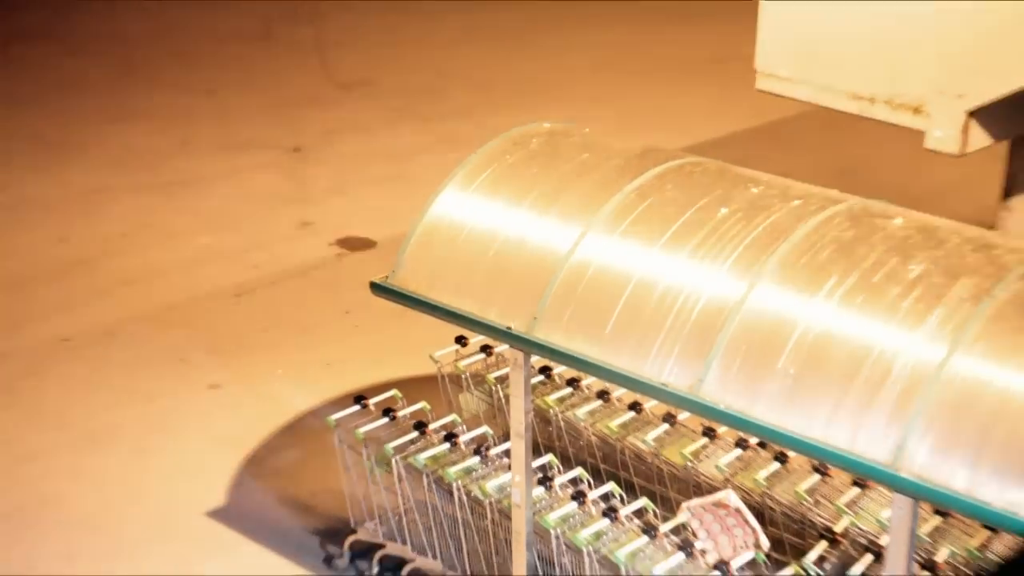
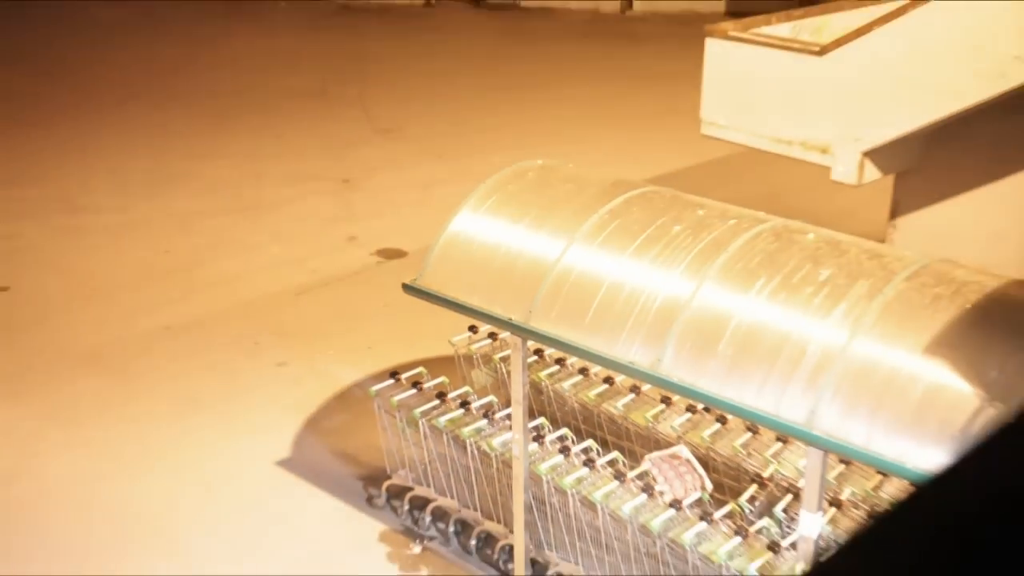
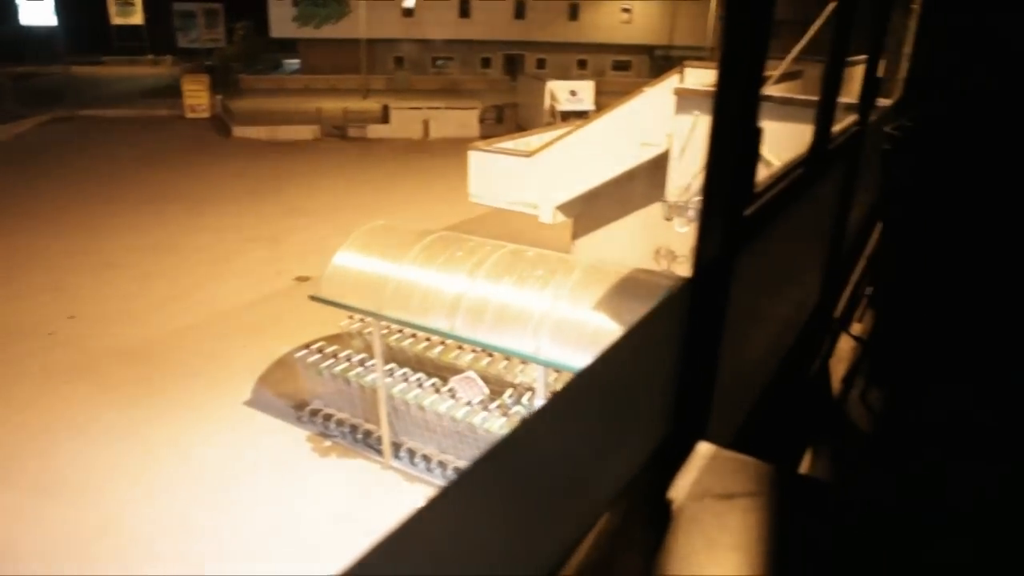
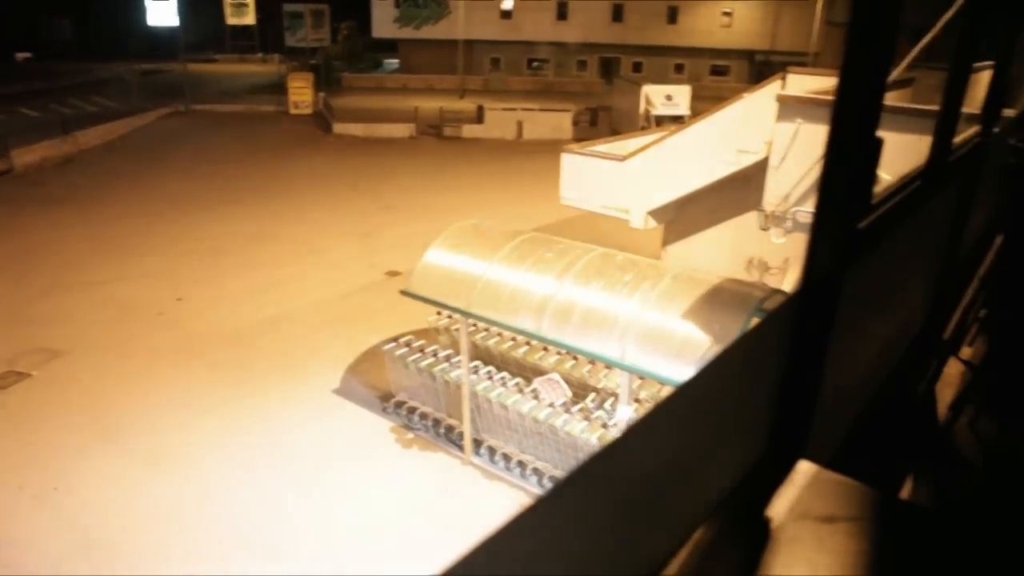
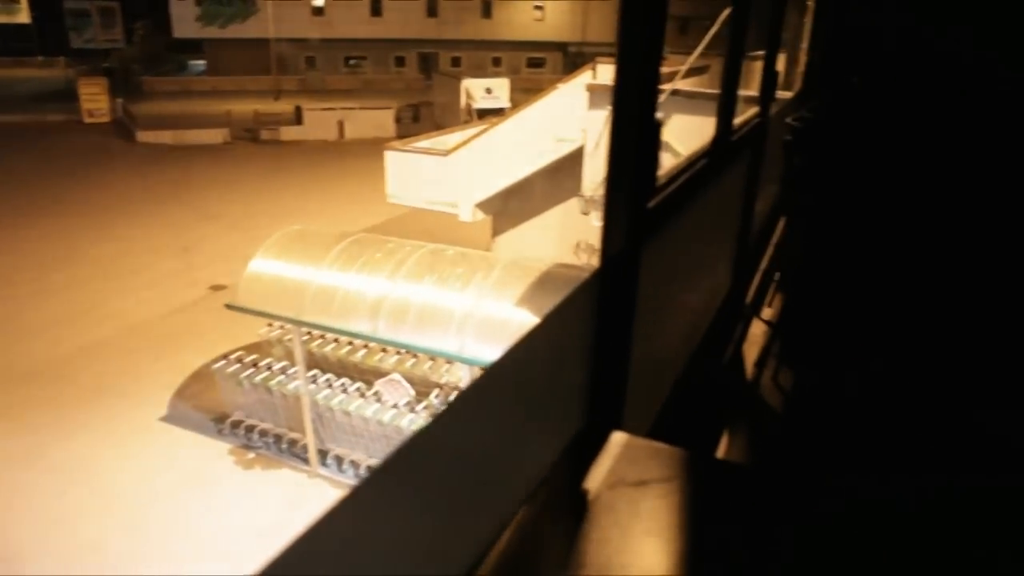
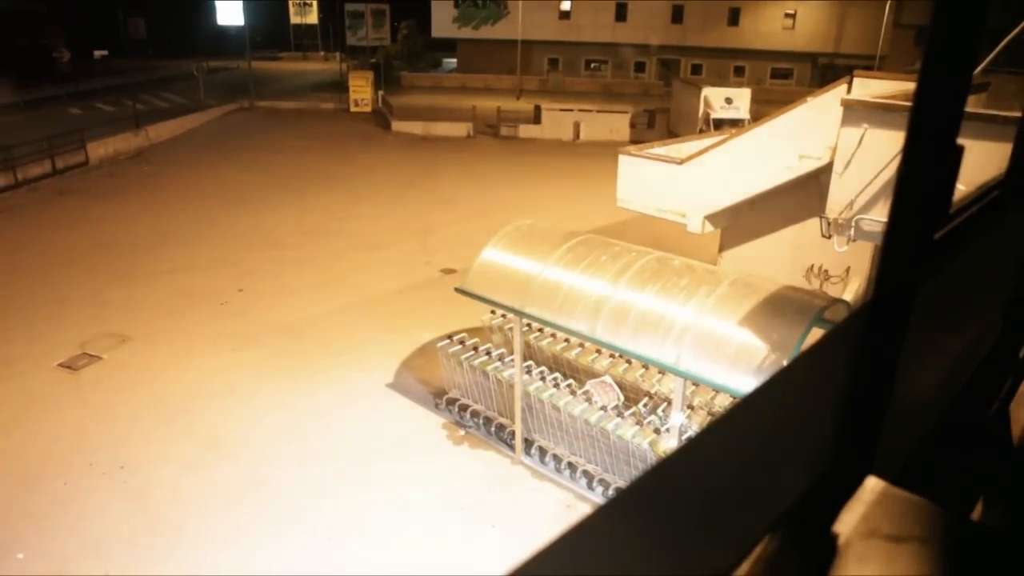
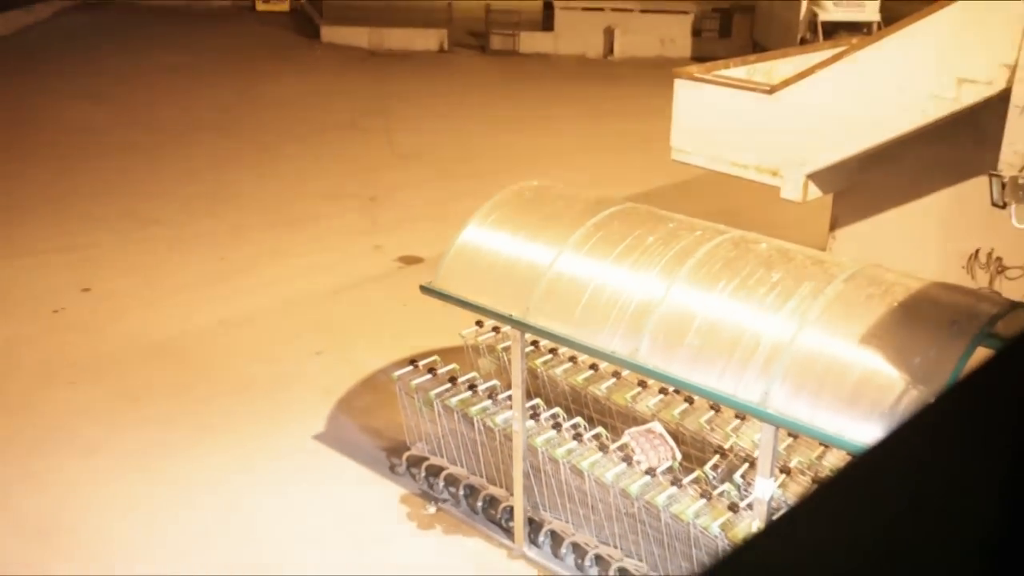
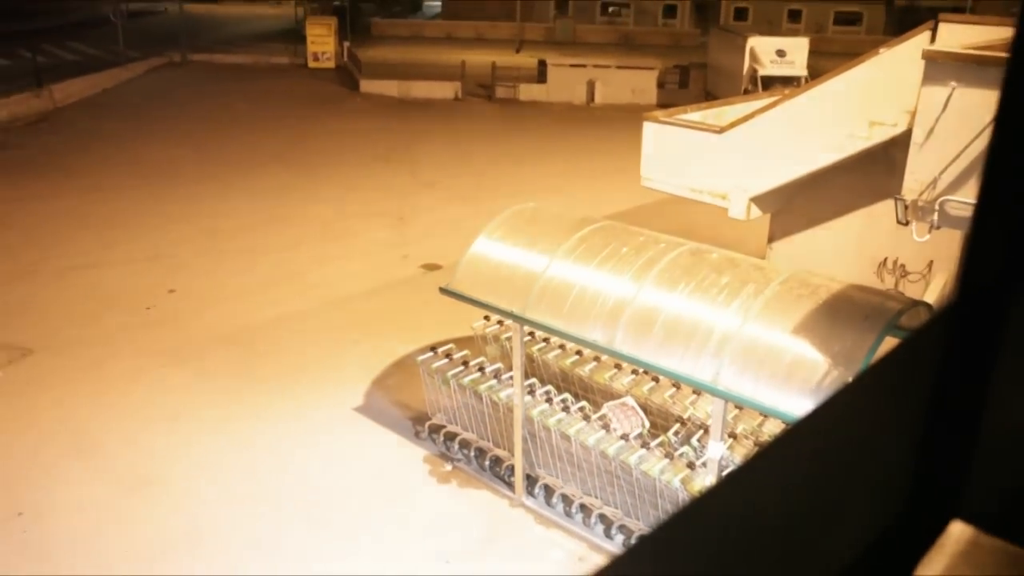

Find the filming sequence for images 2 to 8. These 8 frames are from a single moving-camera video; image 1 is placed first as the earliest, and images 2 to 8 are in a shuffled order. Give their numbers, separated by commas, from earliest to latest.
2, 7, 8, 6, 4, 3, 5
